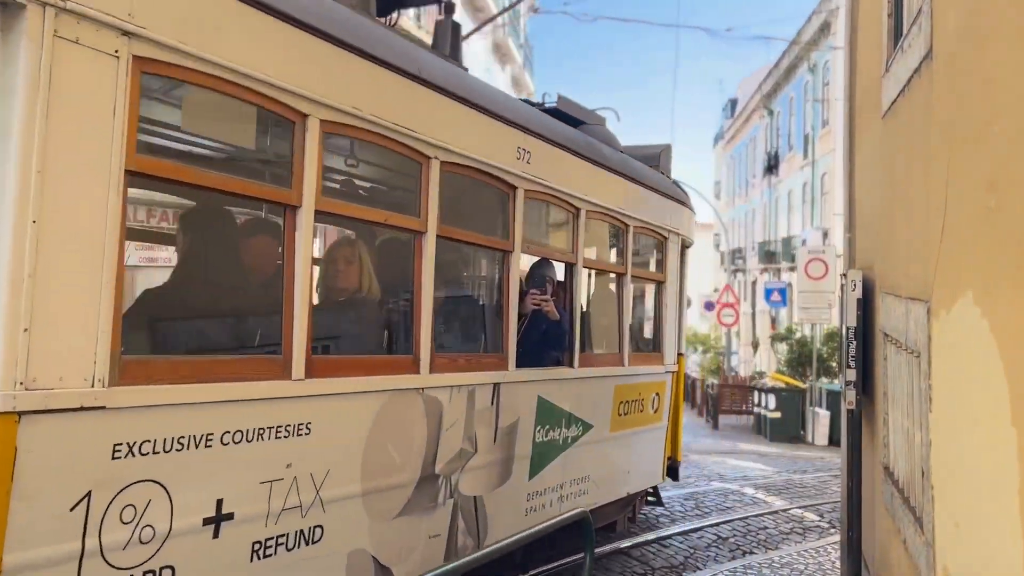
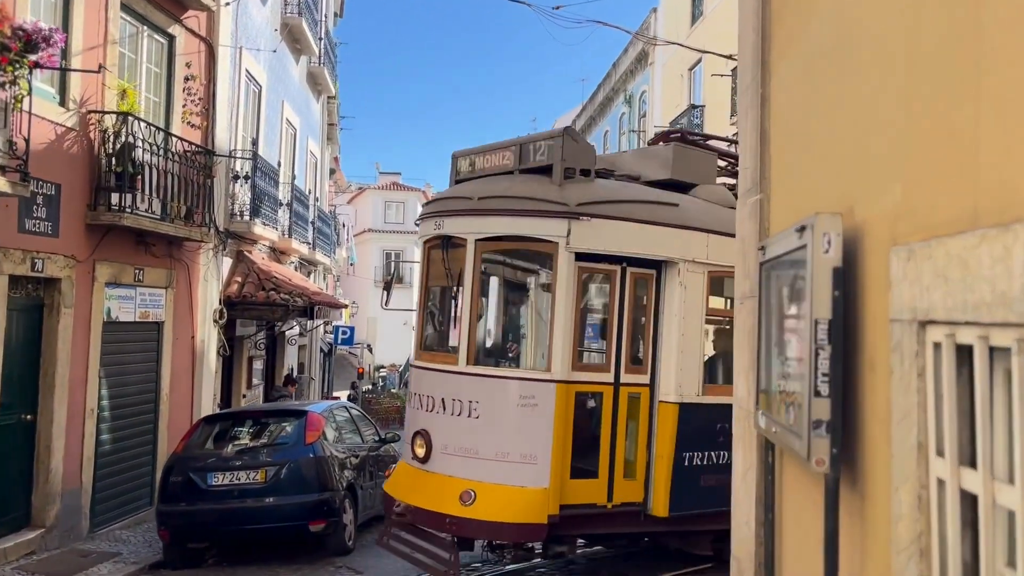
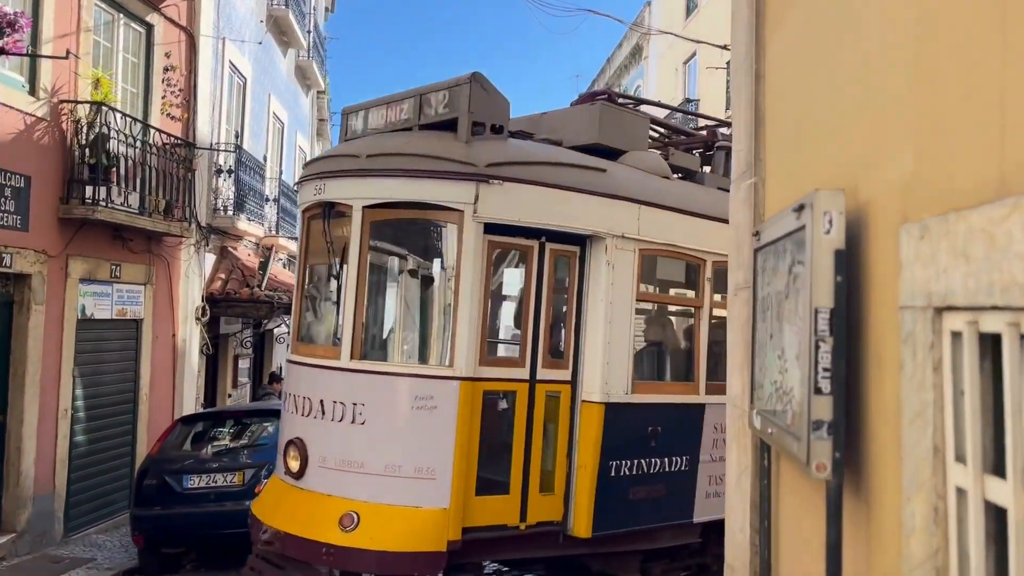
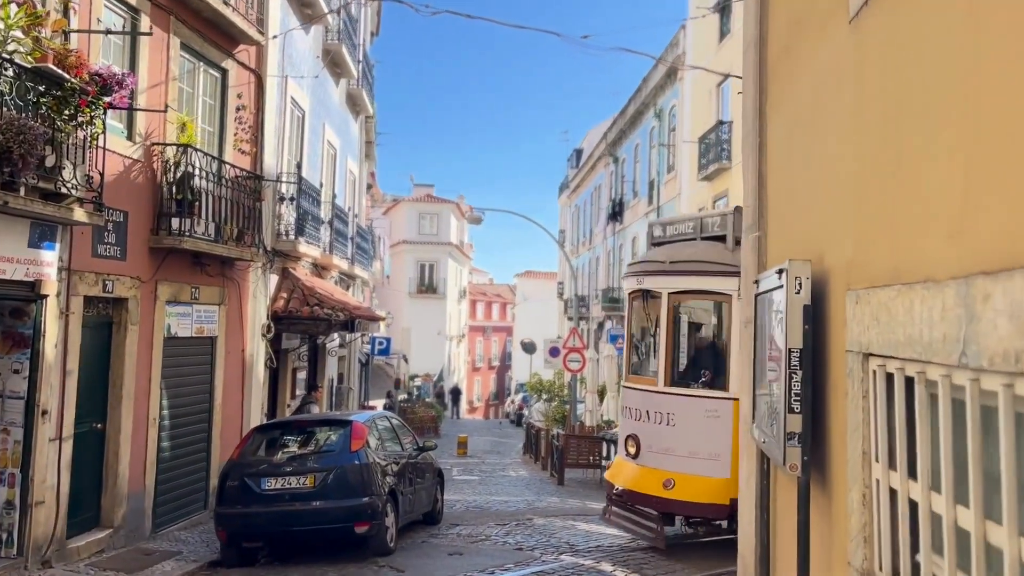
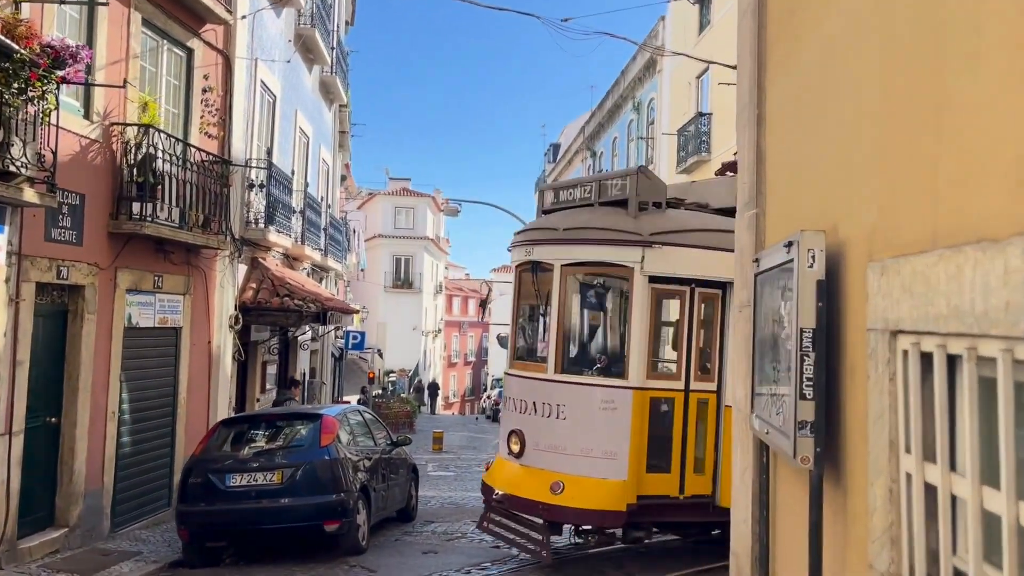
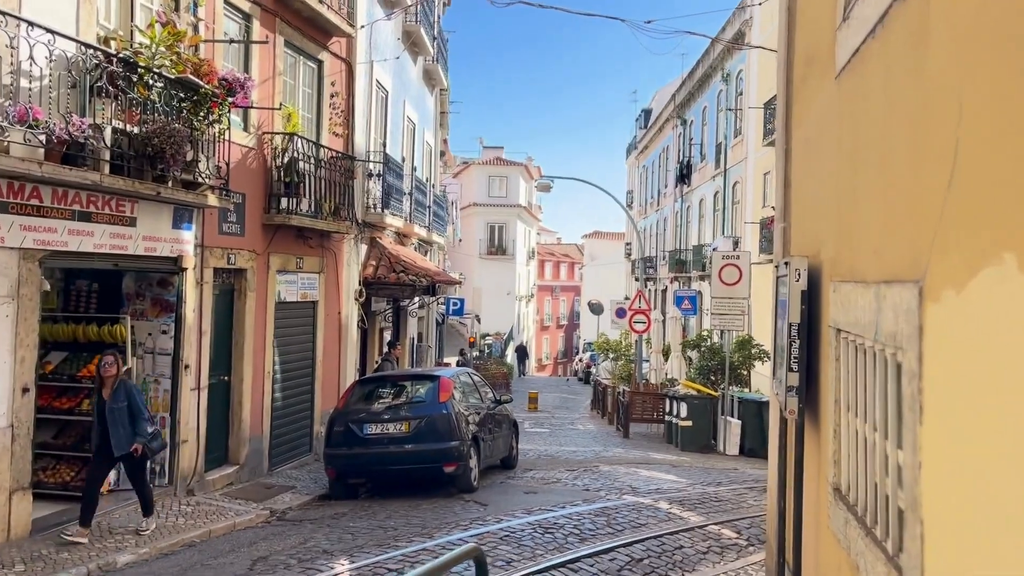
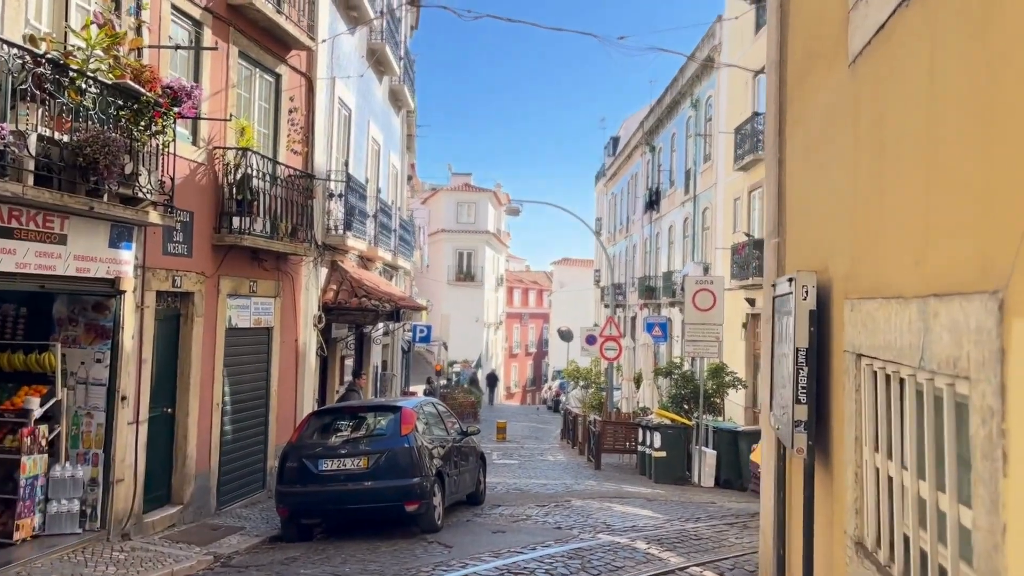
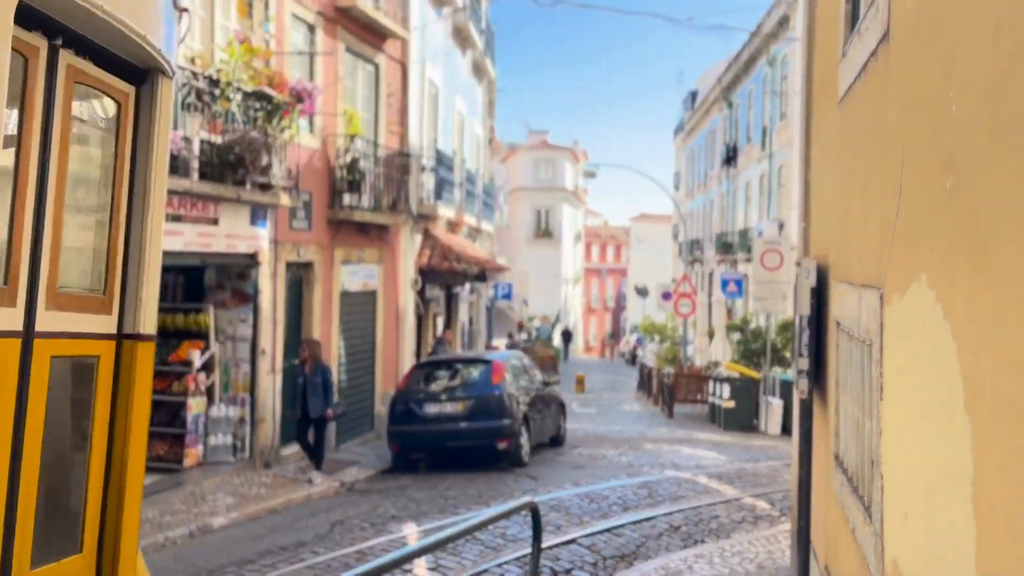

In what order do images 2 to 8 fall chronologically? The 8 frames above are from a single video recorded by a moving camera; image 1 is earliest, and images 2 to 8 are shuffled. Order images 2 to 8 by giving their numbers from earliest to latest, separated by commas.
8, 6, 7, 4, 5, 2, 3
